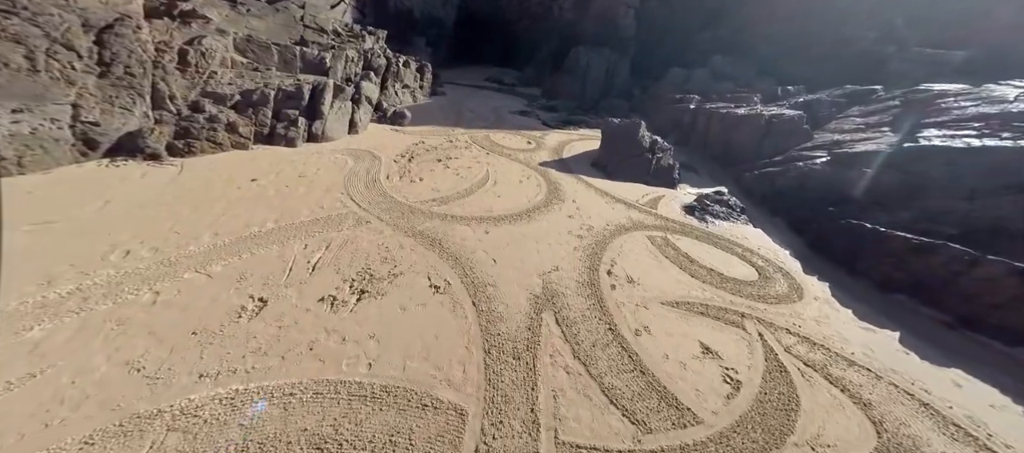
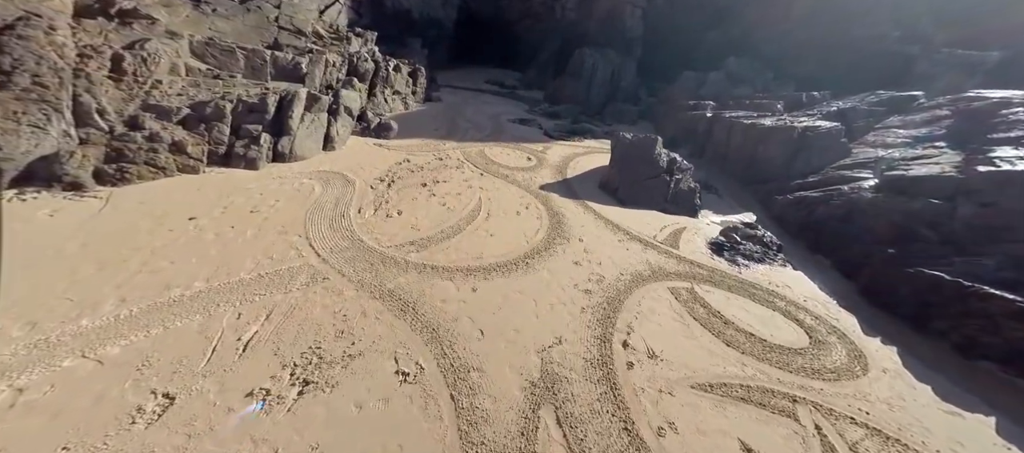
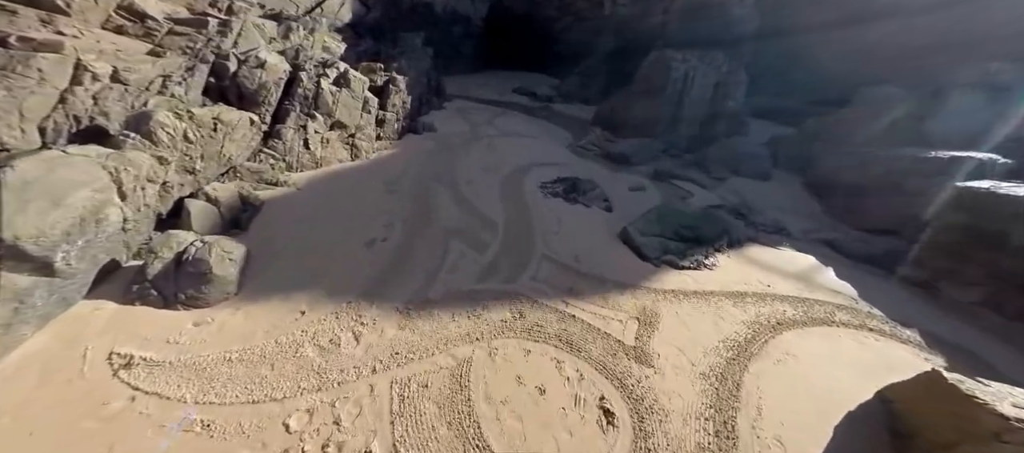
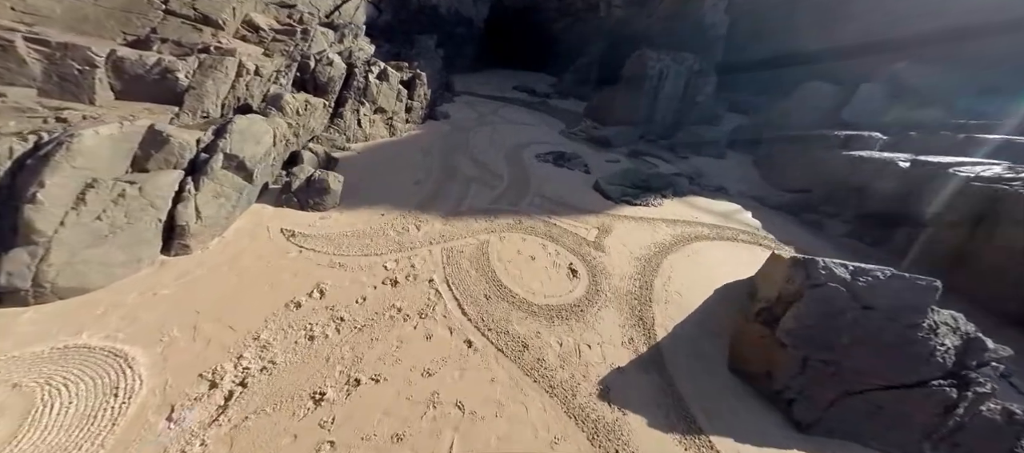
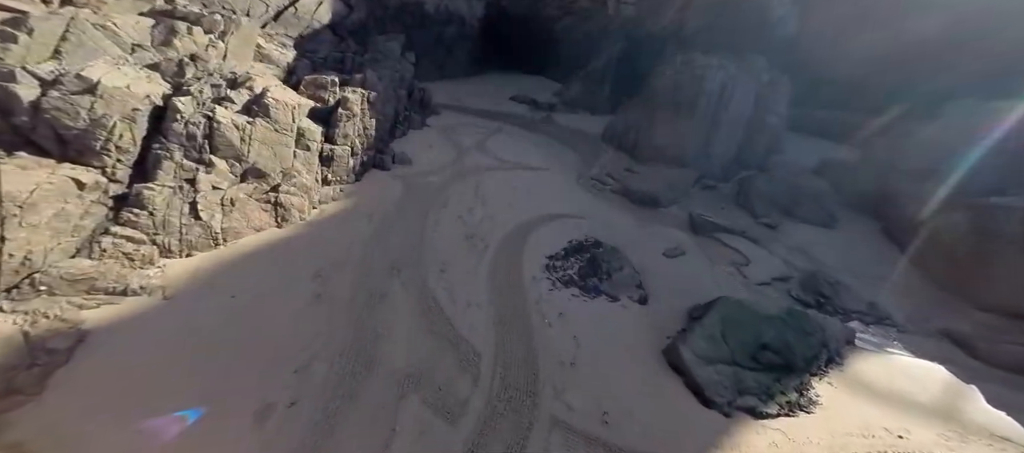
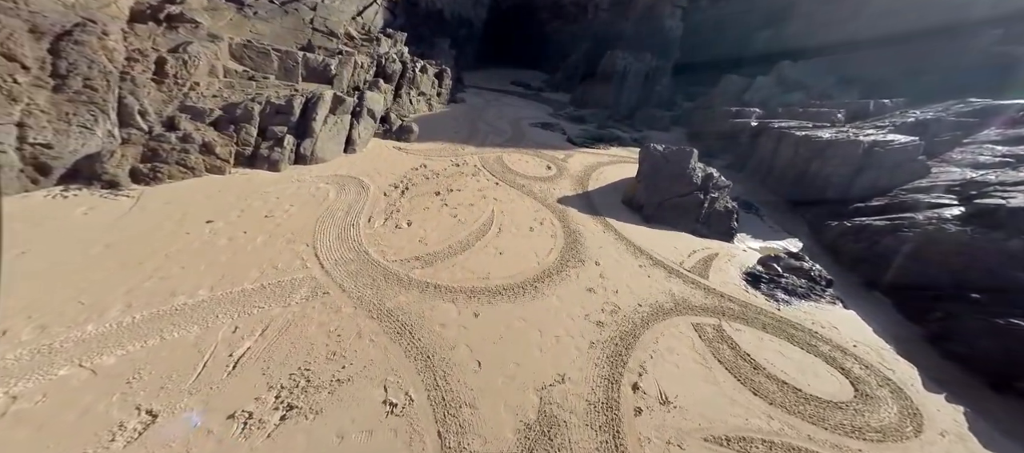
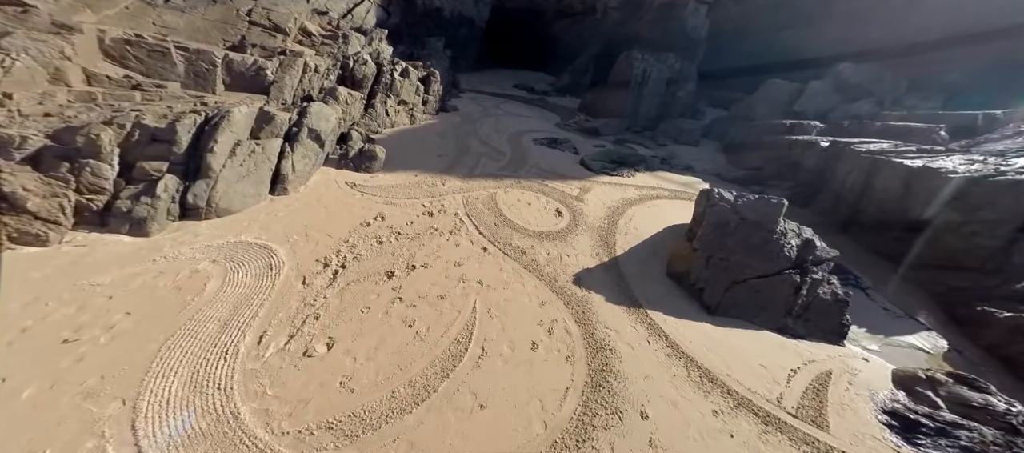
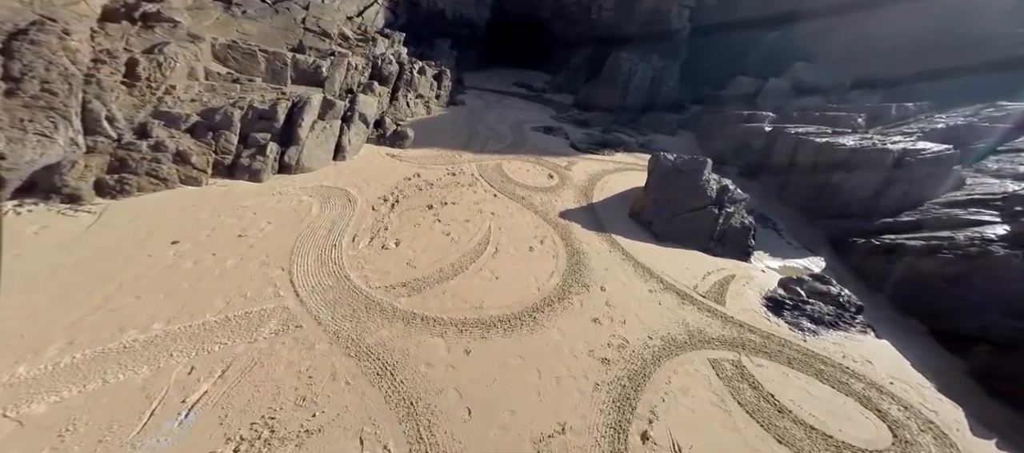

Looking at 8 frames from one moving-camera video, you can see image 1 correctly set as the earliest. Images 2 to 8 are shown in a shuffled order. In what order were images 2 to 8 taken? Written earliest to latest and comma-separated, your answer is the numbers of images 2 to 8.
2, 6, 8, 7, 4, 3, 5
